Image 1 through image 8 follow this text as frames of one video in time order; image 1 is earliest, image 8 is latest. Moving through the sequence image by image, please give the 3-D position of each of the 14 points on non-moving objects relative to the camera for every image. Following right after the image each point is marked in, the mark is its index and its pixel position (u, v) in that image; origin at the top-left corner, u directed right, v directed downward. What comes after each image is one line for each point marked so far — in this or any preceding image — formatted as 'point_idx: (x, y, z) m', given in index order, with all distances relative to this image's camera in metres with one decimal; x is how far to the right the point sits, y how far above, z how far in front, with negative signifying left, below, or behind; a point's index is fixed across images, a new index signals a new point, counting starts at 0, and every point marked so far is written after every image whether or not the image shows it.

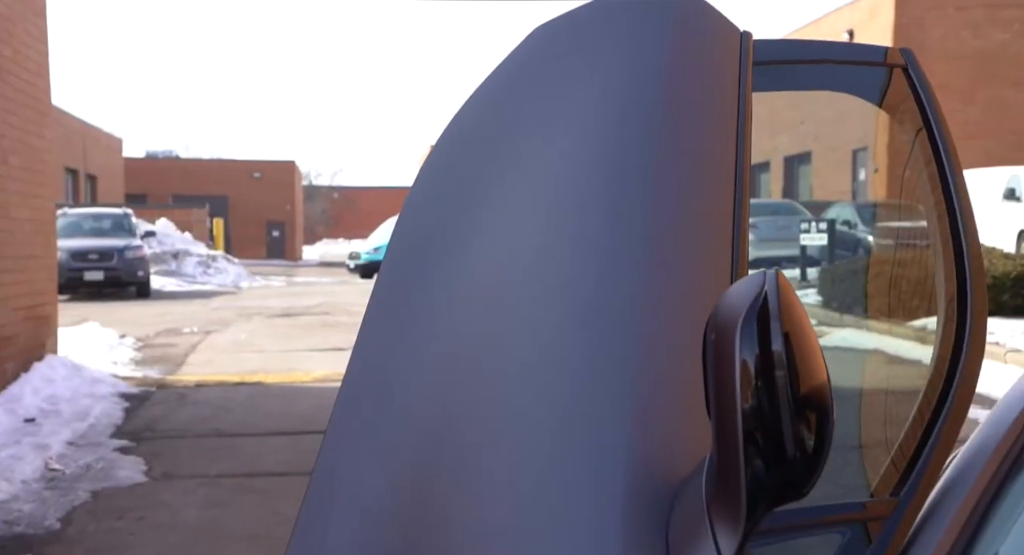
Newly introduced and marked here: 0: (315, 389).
0: (-1.8, -1.0, +9.0) m
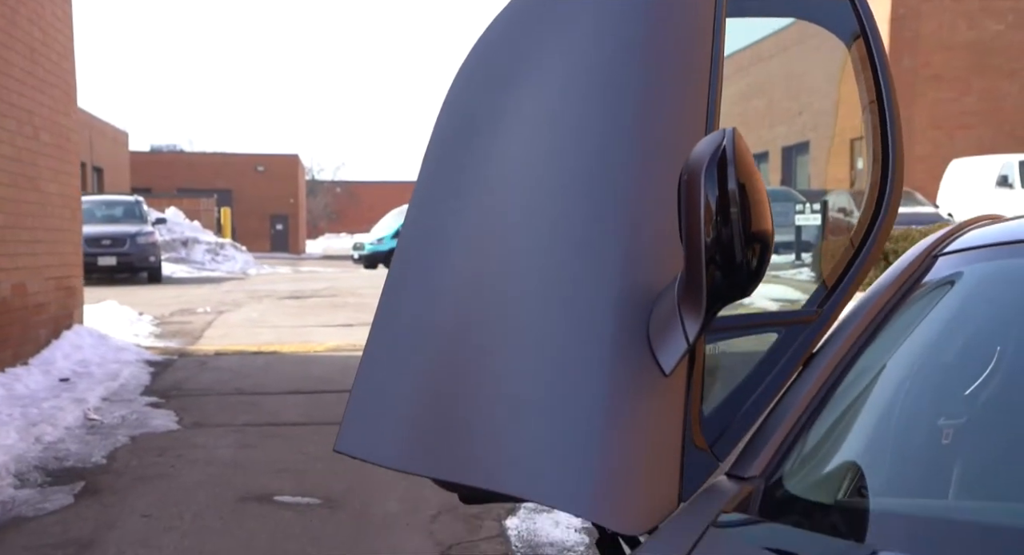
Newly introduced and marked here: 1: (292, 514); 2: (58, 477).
0: (-1.8, -0.8, +9.4) m
1: (-1.0, -1.1, +4.5) m
2: (-2.4, -1.0, +5.1) m
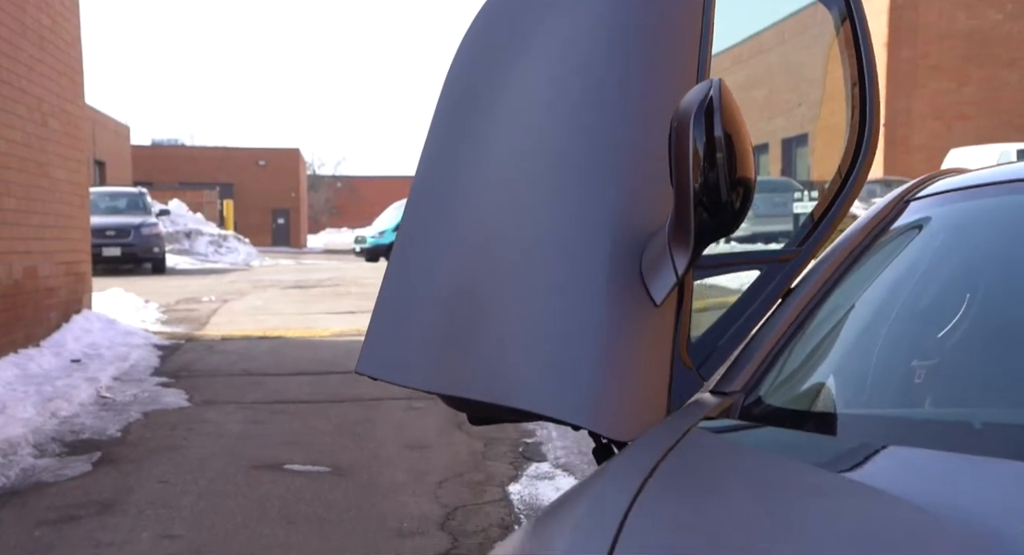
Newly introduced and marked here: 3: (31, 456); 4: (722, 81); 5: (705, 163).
0: (-1.8, -0.6, +9.6) m
1: (-1.0, -1.0, +4.7) m
2: (-2.3, -0.9, +5.2) m
3: (-2.4, -0.9, +4.9) m
4: (+0.4, +0.3, +1.7) m
5: (+0.3, +0.2, +1.6) m
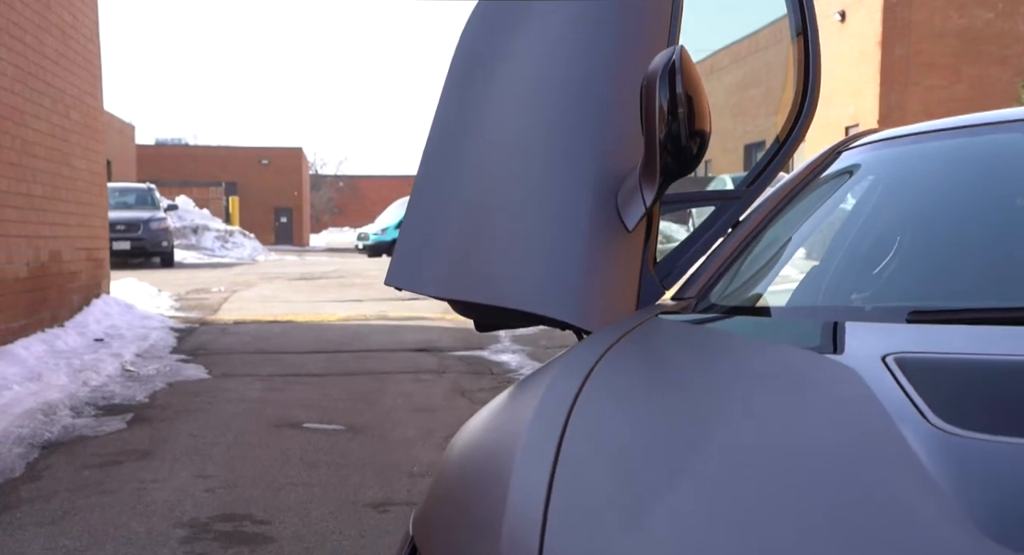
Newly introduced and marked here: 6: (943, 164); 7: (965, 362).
0: (-1.8, -0.5, +10.0) m
1: (-1.0, -0.8, +5.1) m
2: (-2.3, -0.8, +5.6) m
3: (-2.4, -0.8, +5.3) m
4: (+0.4, +0.5, +2.1) m
5: (+0.3, +0.3, +2.0) m
6: (+1.0, +0.3, +2.3) m
7: (+0.7, -0.1, +1.5) m
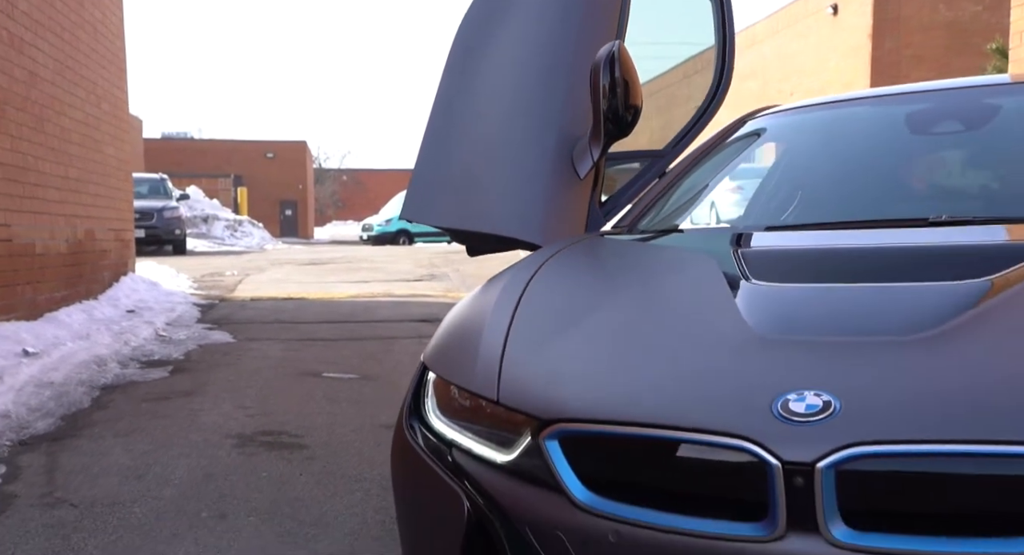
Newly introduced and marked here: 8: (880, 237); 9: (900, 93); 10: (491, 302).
0: (-1.8, -0.3, +10.8) m
1: (-1.0, -0.6, +5.8) m
2: (-2.4, -0.6, +6.4) m
3: (-2.5, -0.6, +6.1) m
4: (+0.3, +0.7, +2.8) m
5: (+0.3, +0.5, +2.7) m
6: (+0.9, +0.4, +3.1) m
7: (+0.6, 0.0, +2.2) m
8: (+0.9, +0.1, +2.3) m
9: (+1.2, +0.6, +3.0) m
10: (-0.1, -0.1, +2.3) m
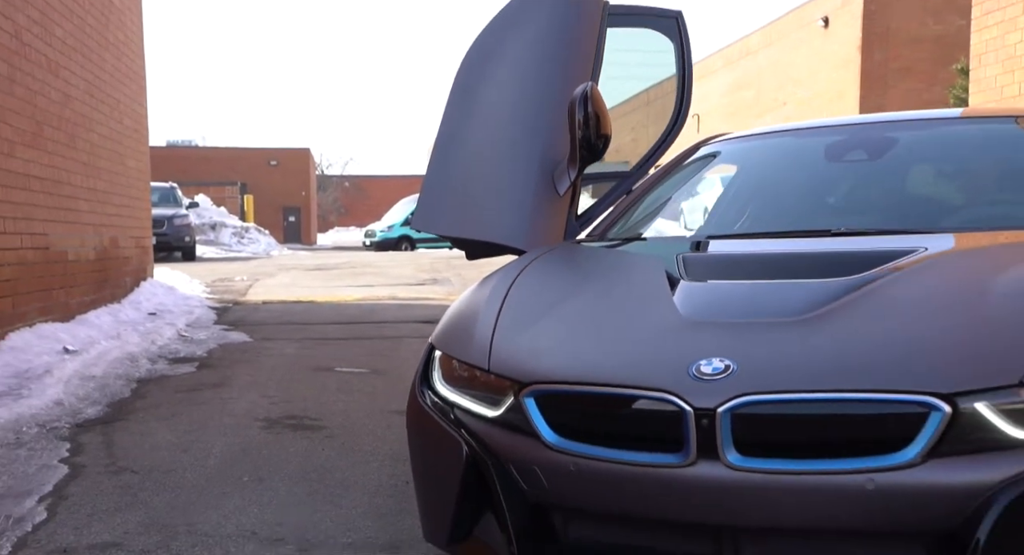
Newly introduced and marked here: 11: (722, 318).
0: (-1.8, -0.3, +11.3) m
1: (-1.1, -0.6, +6.4) m
2: (-2.4, -0.6, +7.0) m
3: (-2.5, -0.6, +6.7) m
4: (+0.3, +0.7, +3.4) m
5: (+0.2, +0.5, +3.3) m
6: (+0.9, +0.4, +3.6) m
7: (+0.6, 0.0, +2.8) m
8: (+0.8, +0.1, +2.9) m
9: (+1.1, +0.6, +3.6) m
10: (-0.1, -0.1, +2.8) m
11: (+0.5, -0.1, +2.3) m
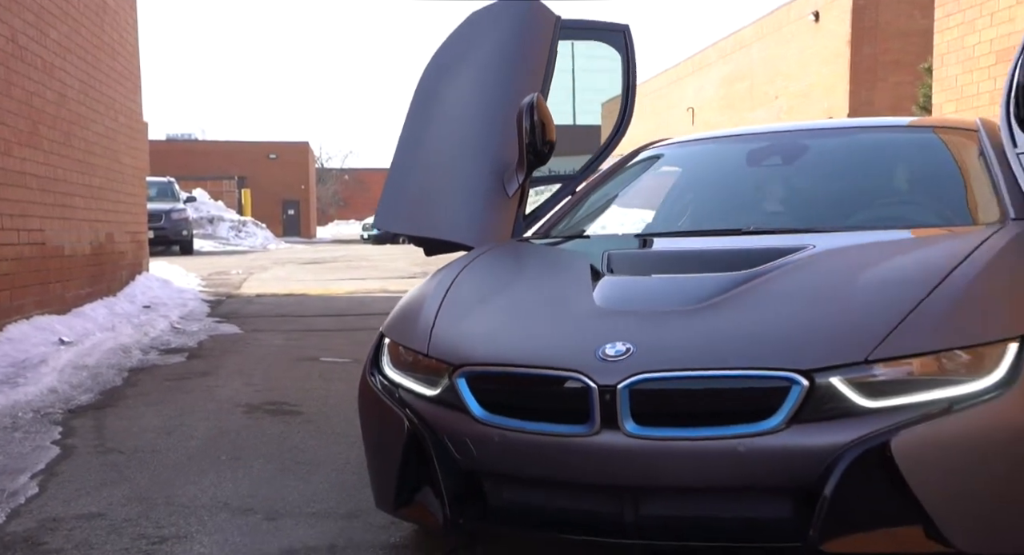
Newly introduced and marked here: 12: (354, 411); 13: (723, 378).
0: (-2.0, -0.2, +11.6) m
1: (-1.2, -0.6, +6.7) m
2: (-2.6, -0.5, +7.3) m
3: (-2.6, -0.5, +7.0) m
4: (+0.1, +0.7, +3.7) m
5: (+0.1, +0.5, +3.6) m
6: (+0.7, +0.5, +3.9) m
7: (+0.4, +0.1, +3.1) m
8: (+0.7, +0.1, +3.2) m
9: (+1.0, +0.6, +3.9) m
10: (-0.3, 0.0, +3.1) m
11: (+0.3, -0.1, +2.6) m
12: (-0.8, -0.7, +5.0) m
13: (+0.5, -0.2, +2.3) m
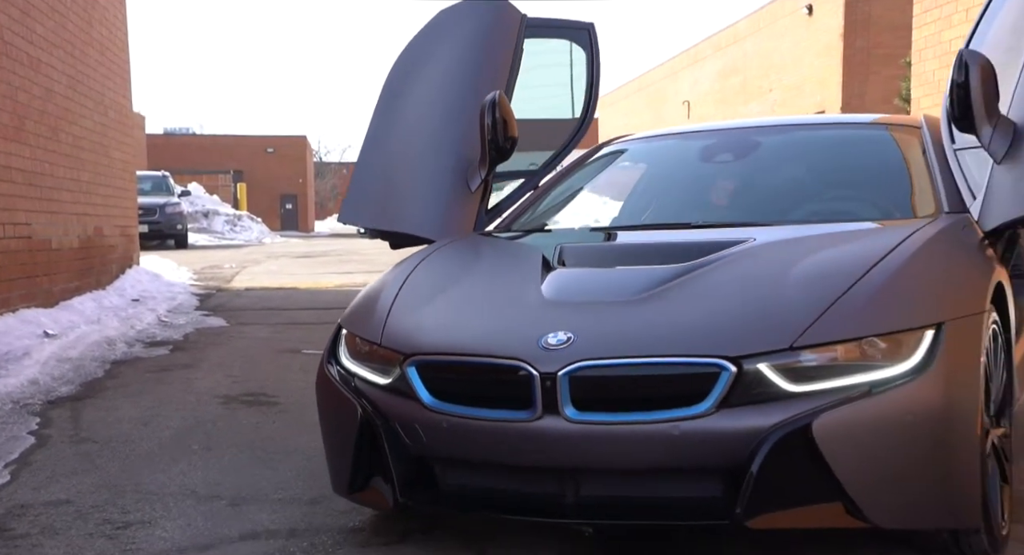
0: (-2.1, -0.2, +11.7) m
1: (-1.4, -0.6, +6.8) m
2: (-2.7, -0.5, +7.4) m
3: (-2.8, -0.5, +7.1) m
4: (0.0, +0.7, +3.7) m
5: (-0.1, +0.6, +3.7) m
6: (+0.6, +0.5, +4.0) m
7: (+0.3, +0.1, +3.2) m
8: (+0.5, +0.2, +3.3) m
9: (+0.8, +0.6, +4.0) m
10: (-0.4, 0.0, +3.2) m
11: (+0.2, -0.1, +2.7) m
12: (-1.0, -0.7, +5.1) m
13: (+0.3, -0.2, +2.3) m
